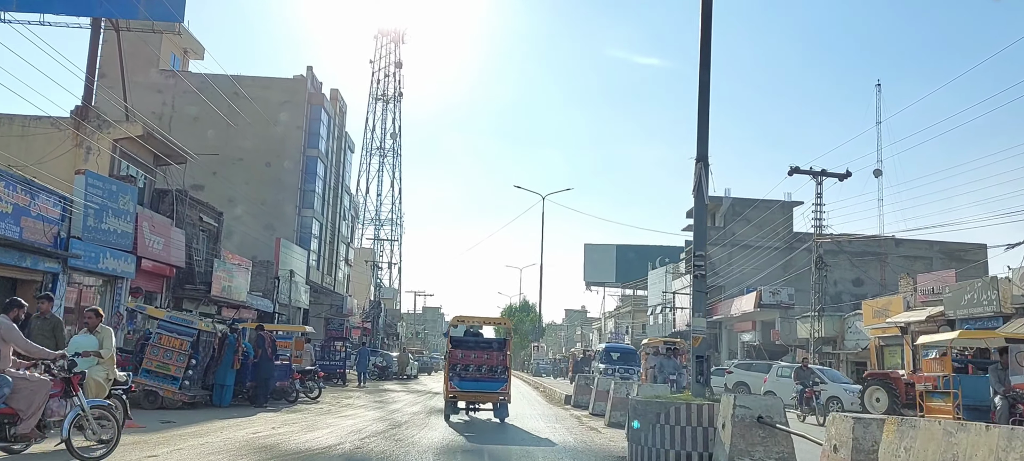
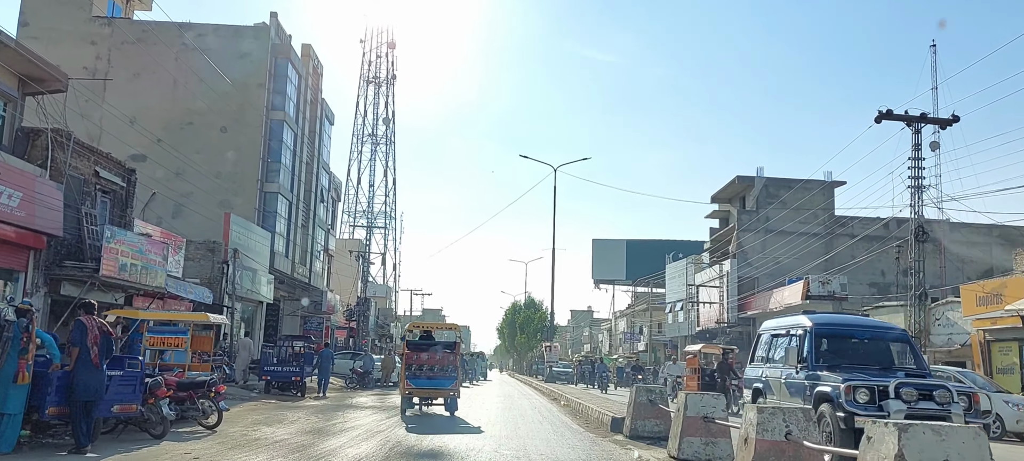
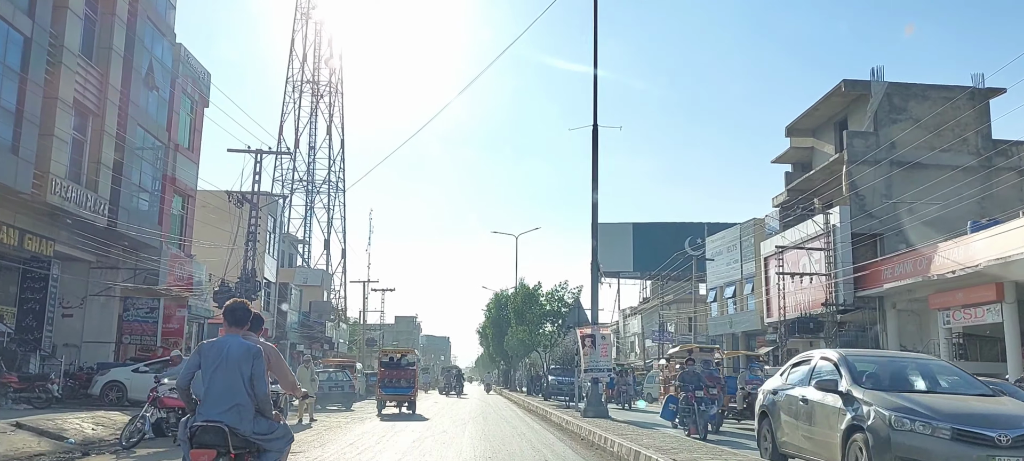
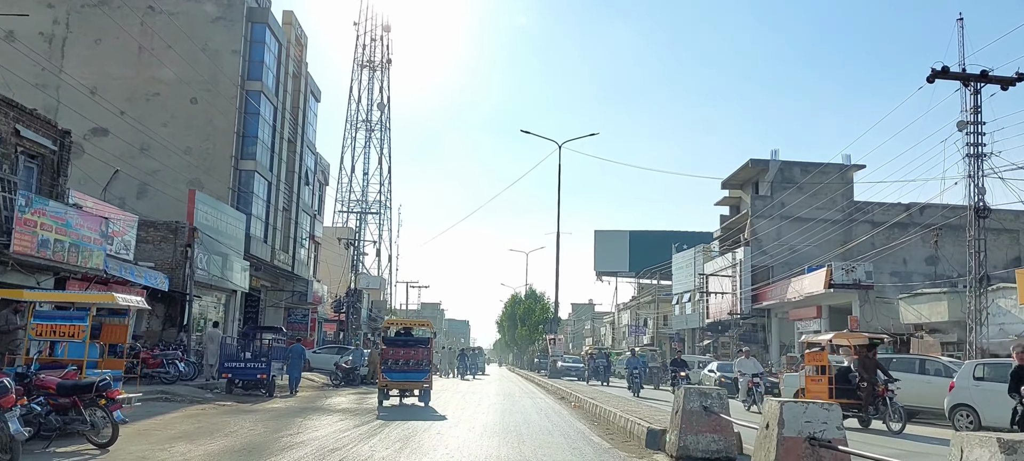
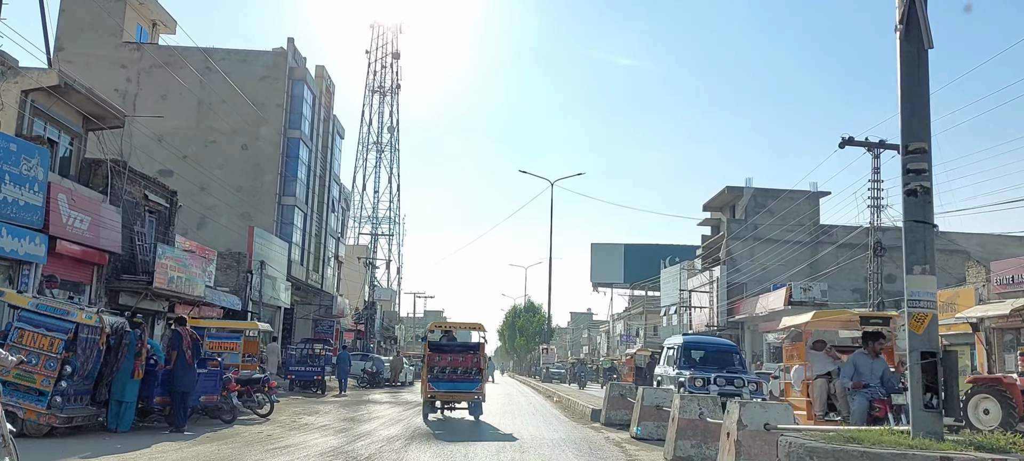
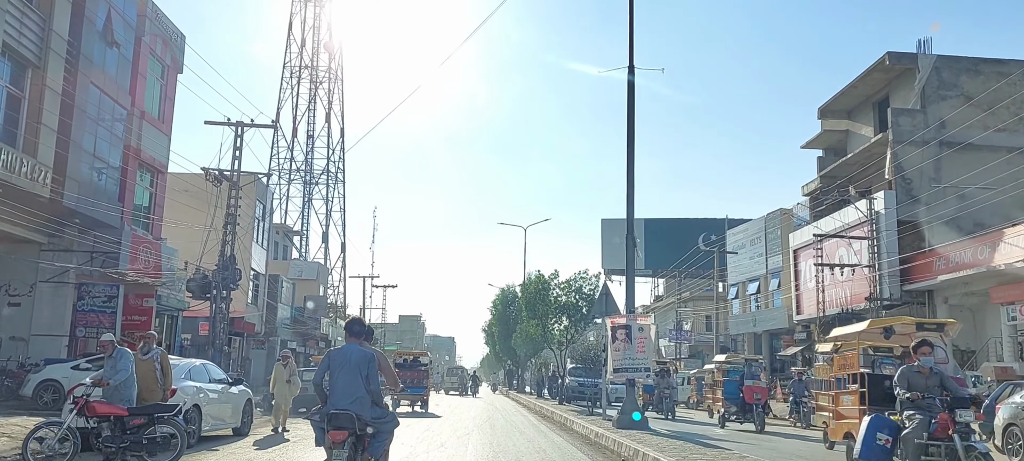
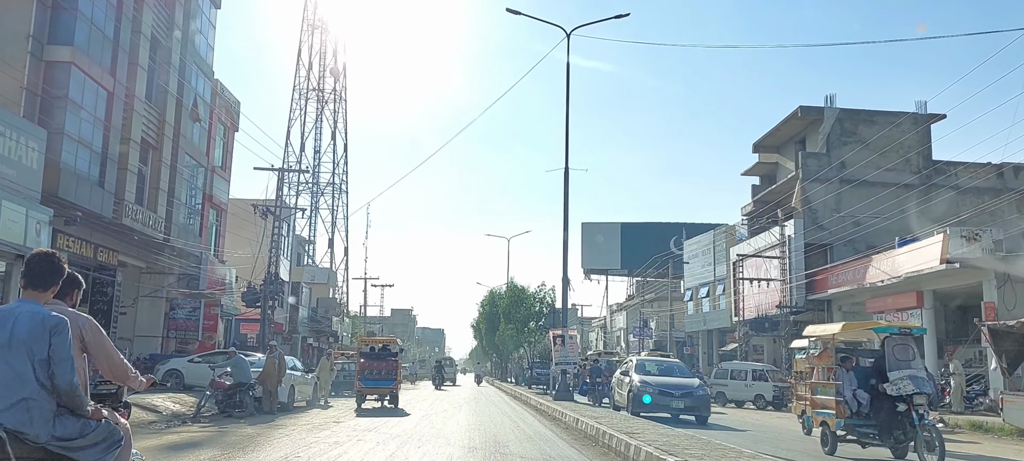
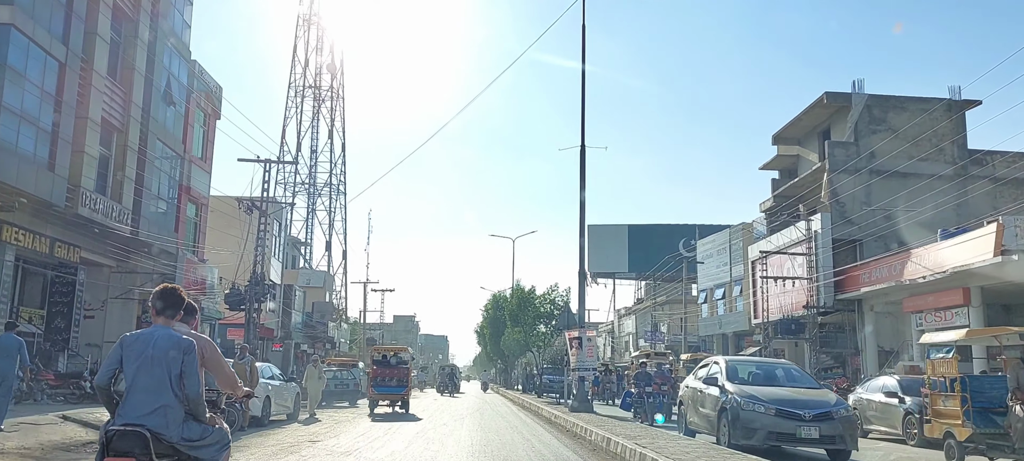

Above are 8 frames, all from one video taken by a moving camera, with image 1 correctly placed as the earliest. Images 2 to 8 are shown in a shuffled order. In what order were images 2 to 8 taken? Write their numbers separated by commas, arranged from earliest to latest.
5, 2, 4, 7, 8, 3, 6
